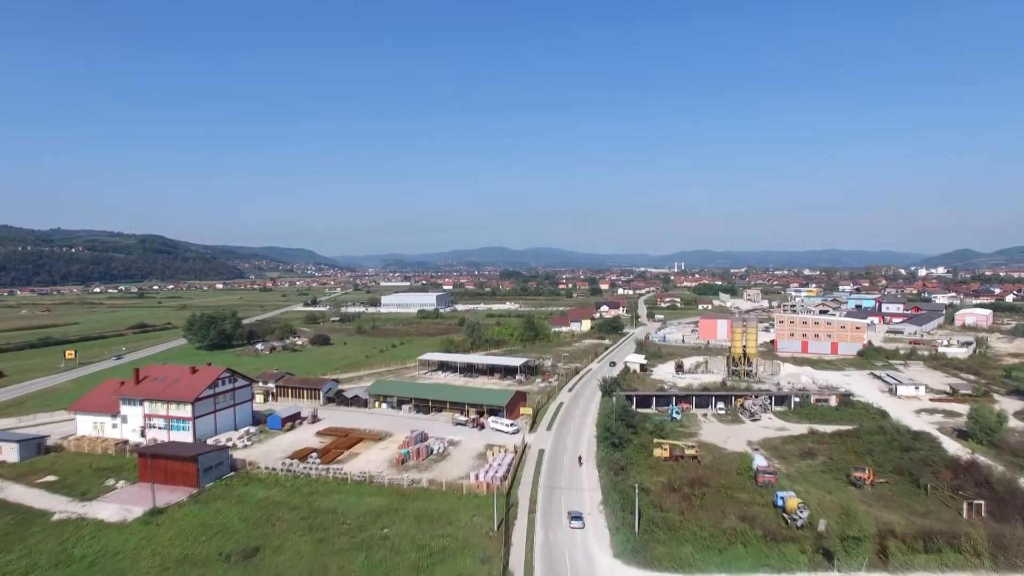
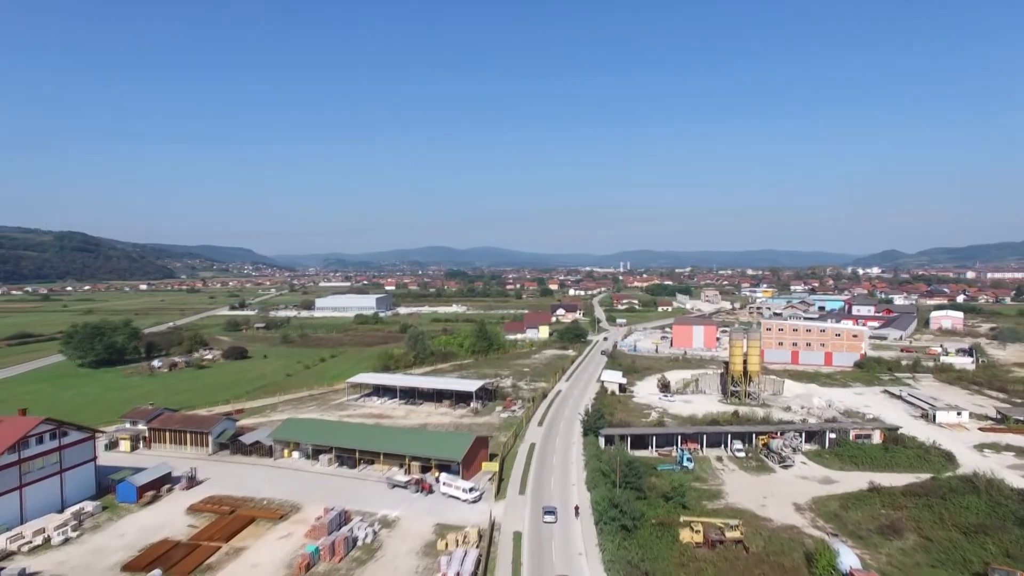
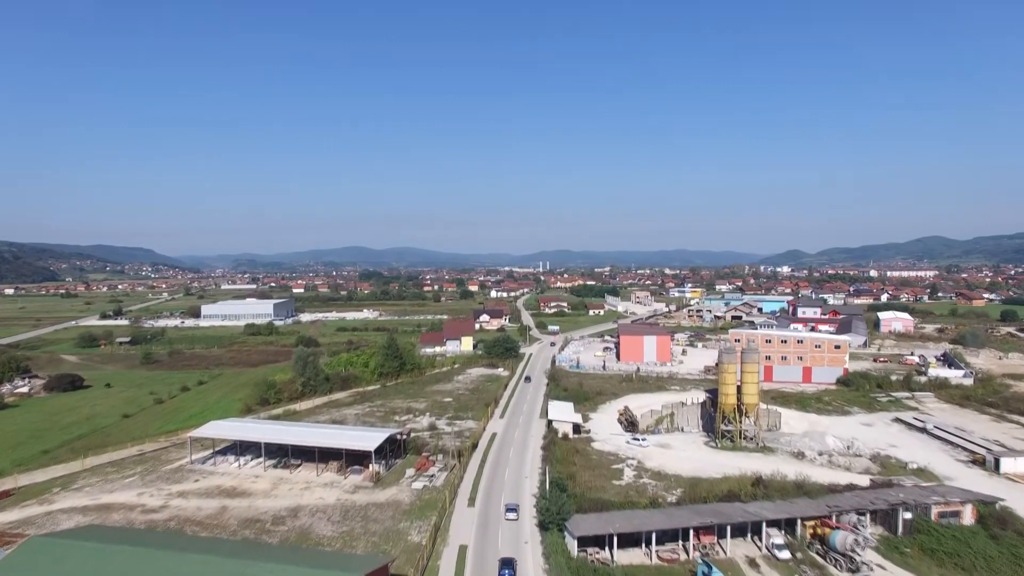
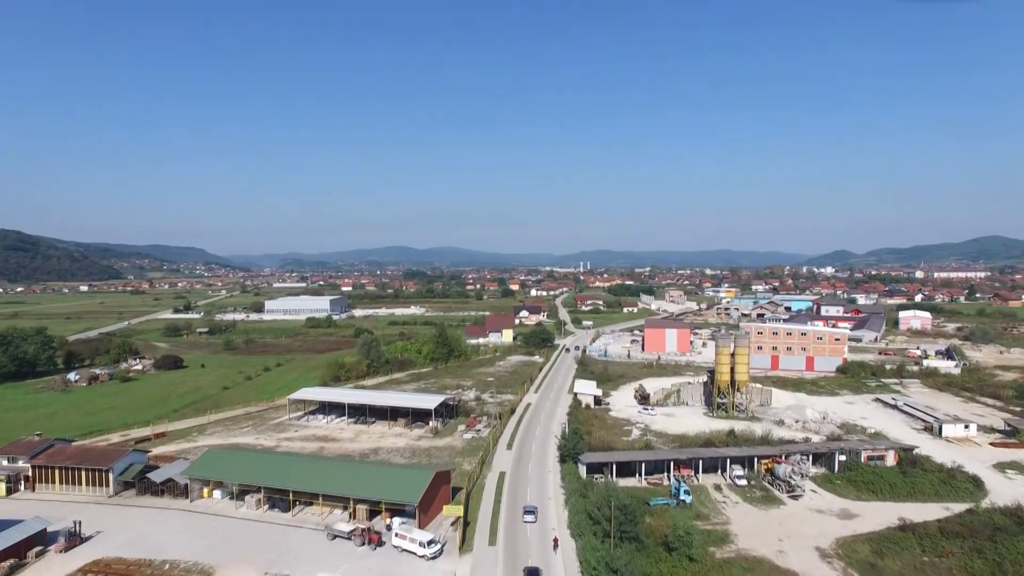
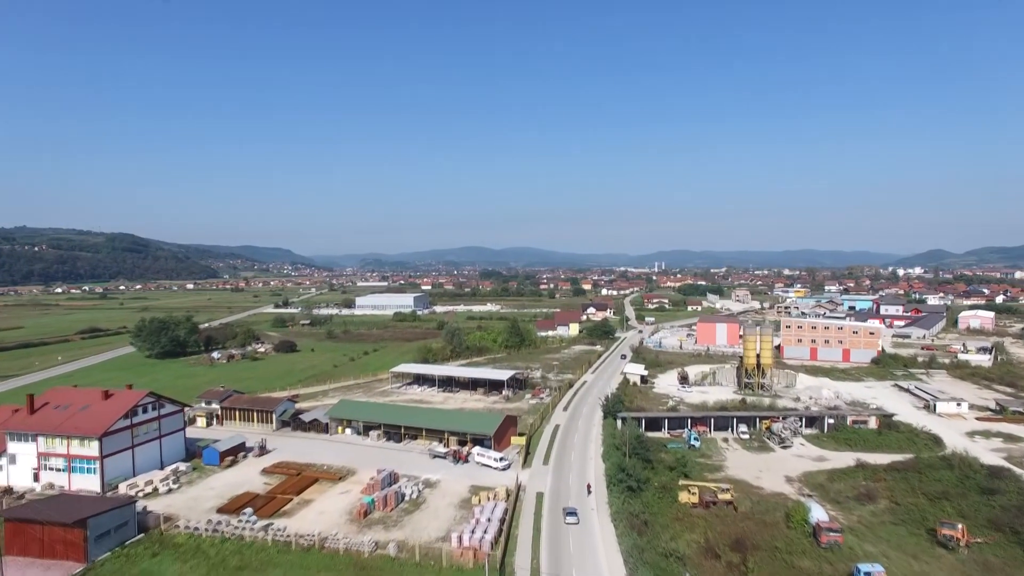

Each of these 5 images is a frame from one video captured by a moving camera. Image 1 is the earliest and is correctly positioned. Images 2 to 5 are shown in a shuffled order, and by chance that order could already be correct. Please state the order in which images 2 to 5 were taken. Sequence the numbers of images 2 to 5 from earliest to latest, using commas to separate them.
5, 2, 4, 3
